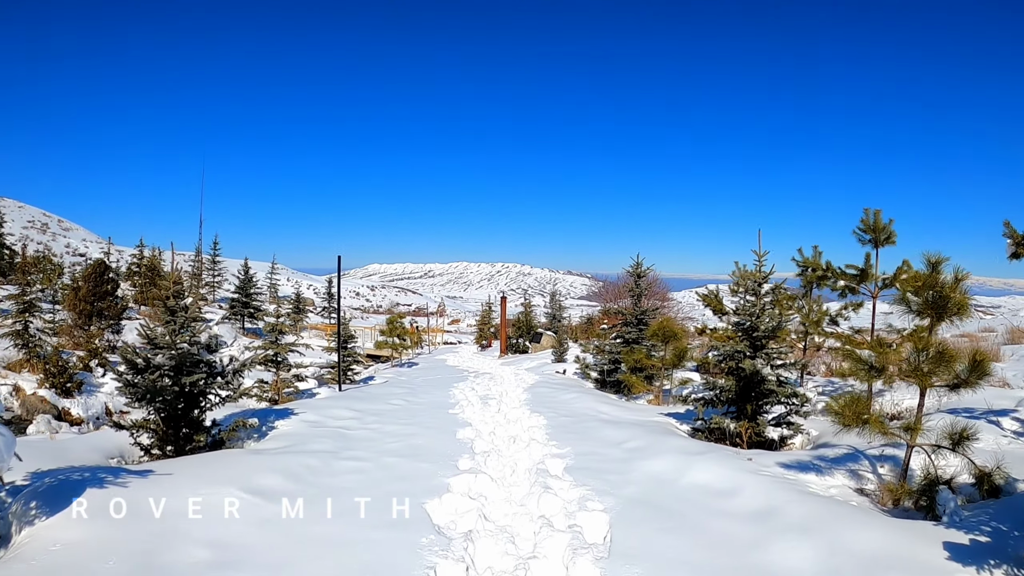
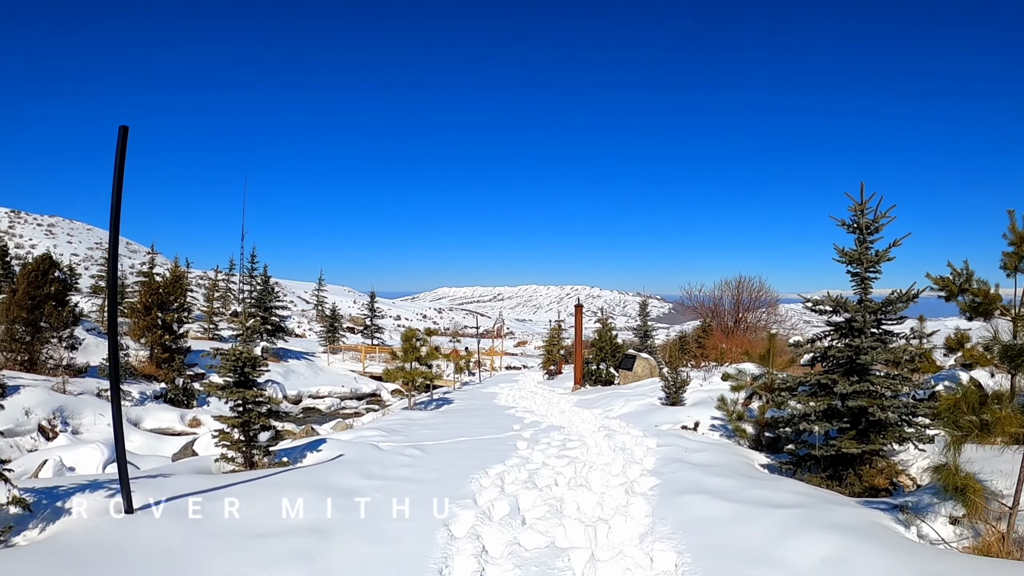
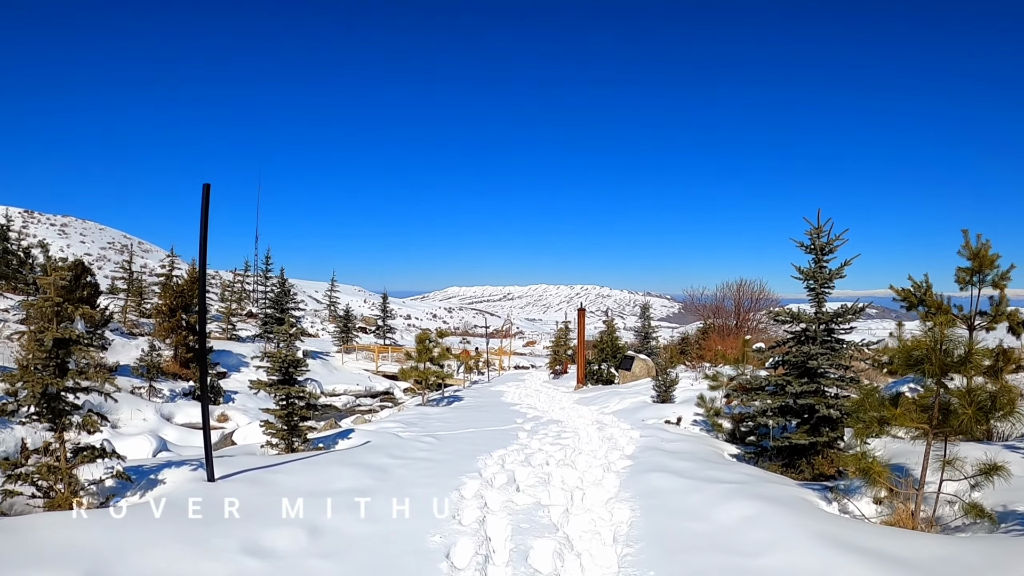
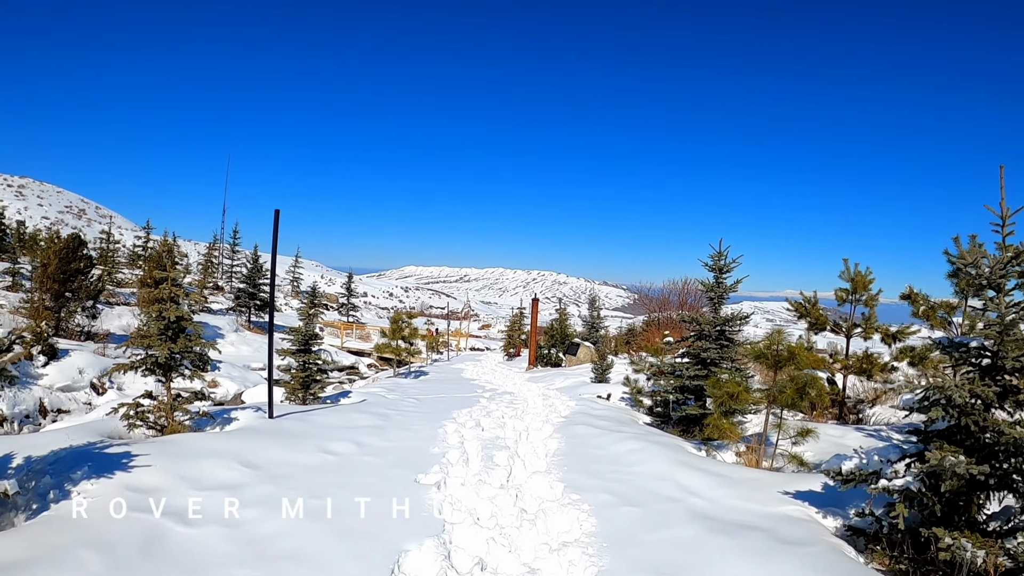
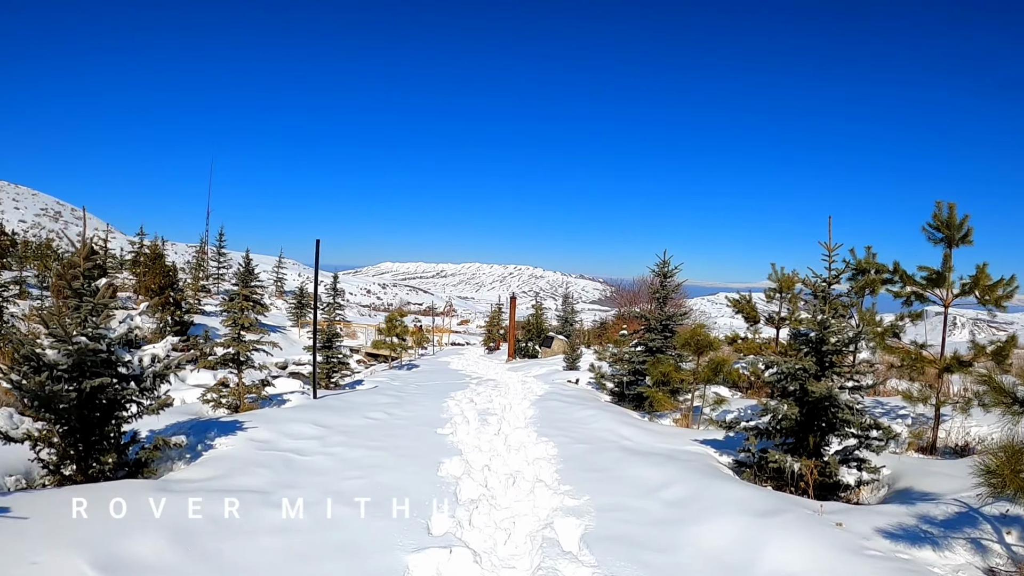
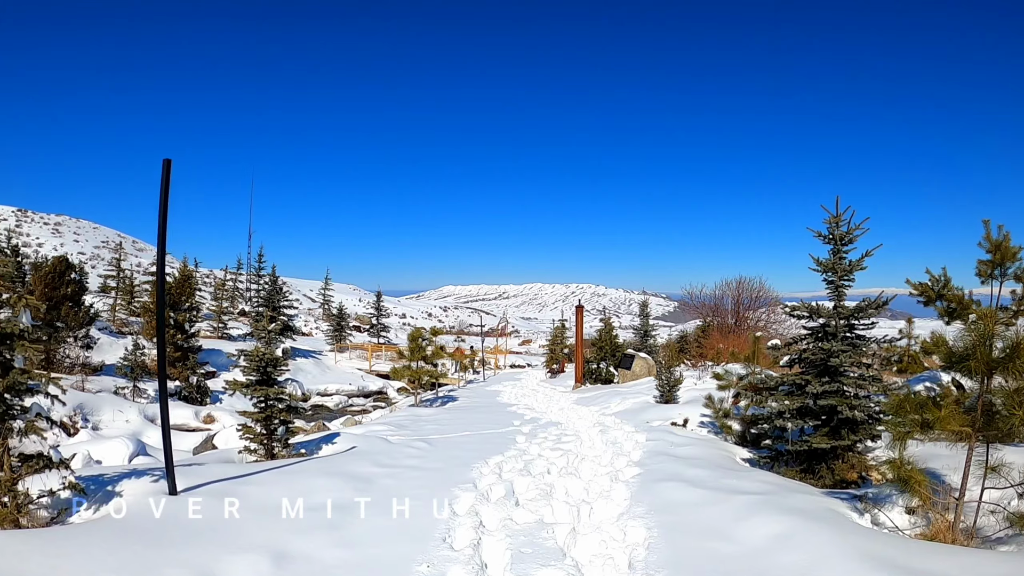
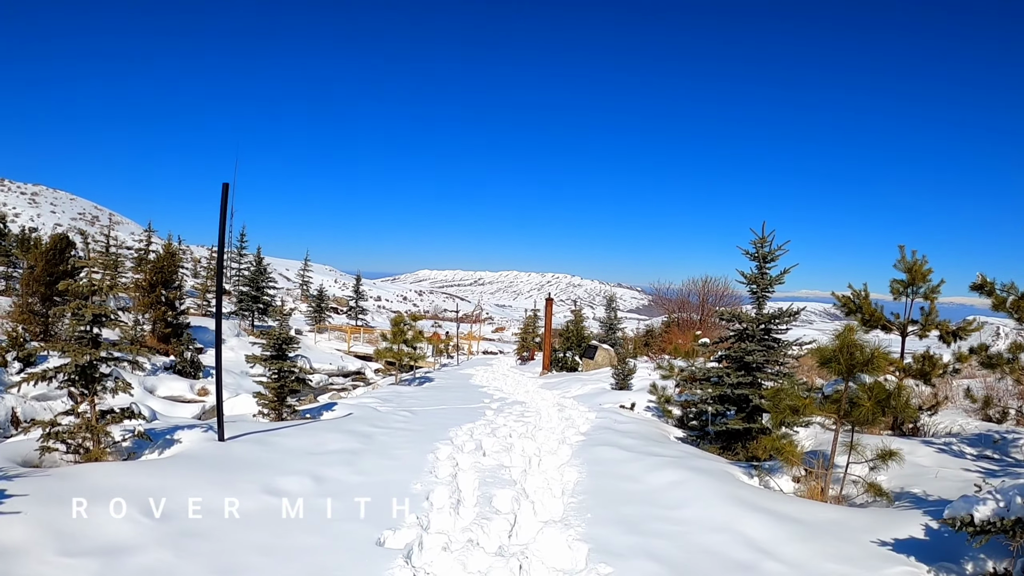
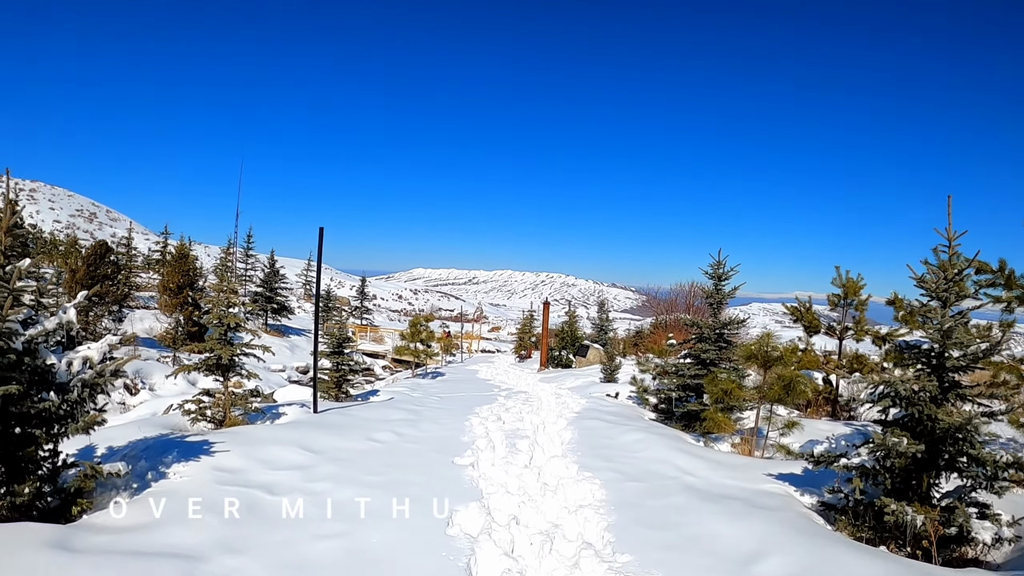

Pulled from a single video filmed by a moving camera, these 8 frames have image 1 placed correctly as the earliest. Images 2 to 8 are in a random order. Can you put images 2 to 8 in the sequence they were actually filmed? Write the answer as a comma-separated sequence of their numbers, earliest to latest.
5, 8, 4, 7, 3, 6, 2
